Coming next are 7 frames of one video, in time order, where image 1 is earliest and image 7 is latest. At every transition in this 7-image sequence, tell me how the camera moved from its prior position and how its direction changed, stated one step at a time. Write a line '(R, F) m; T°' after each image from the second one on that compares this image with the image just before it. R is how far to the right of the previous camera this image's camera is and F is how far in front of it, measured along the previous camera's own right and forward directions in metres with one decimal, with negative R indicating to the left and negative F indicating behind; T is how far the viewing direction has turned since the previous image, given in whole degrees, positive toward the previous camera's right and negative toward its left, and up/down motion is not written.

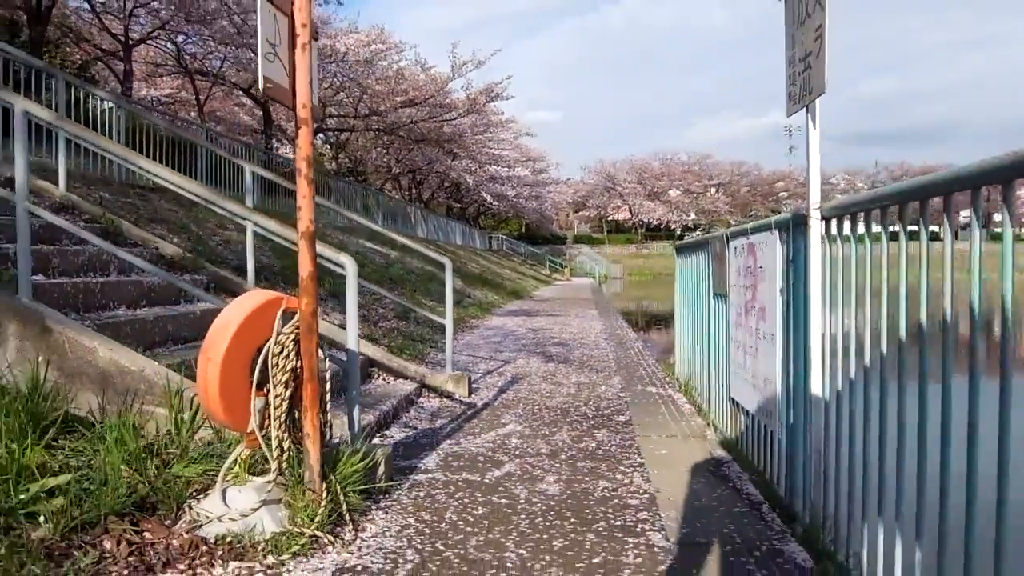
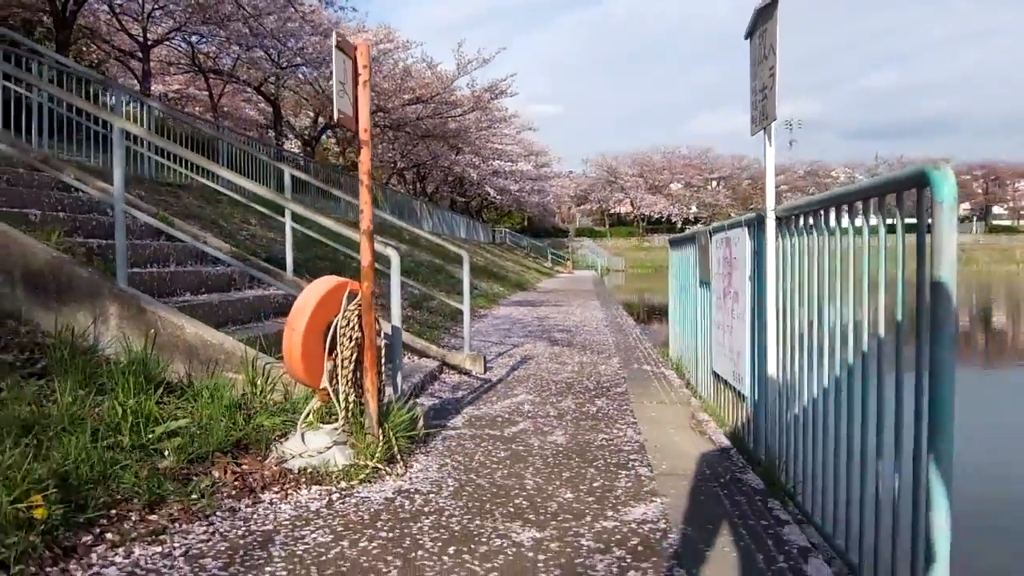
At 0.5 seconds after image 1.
(-0.1, -0.7) m; 0°
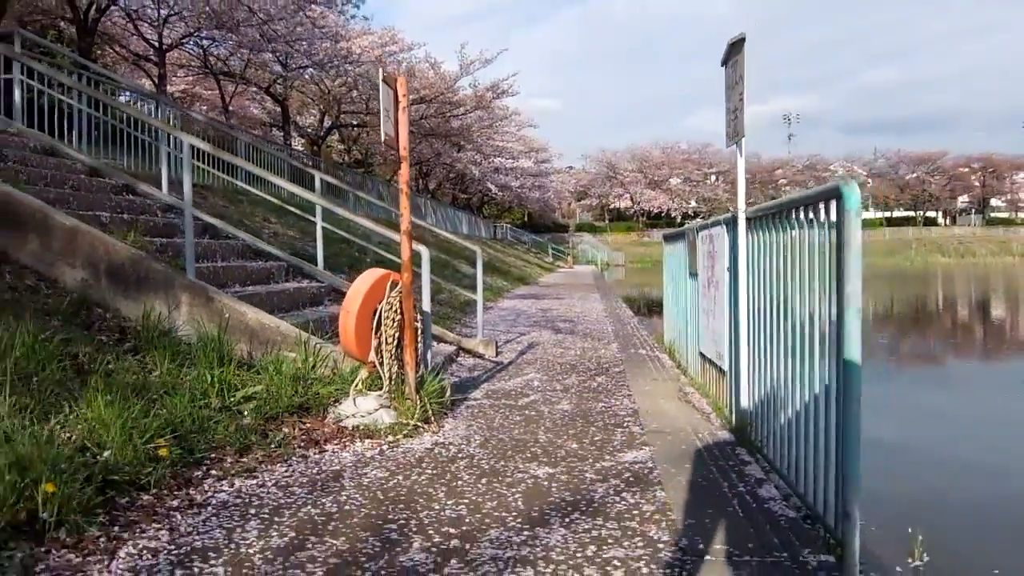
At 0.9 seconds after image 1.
(-0.1, -0.7) m; 0°
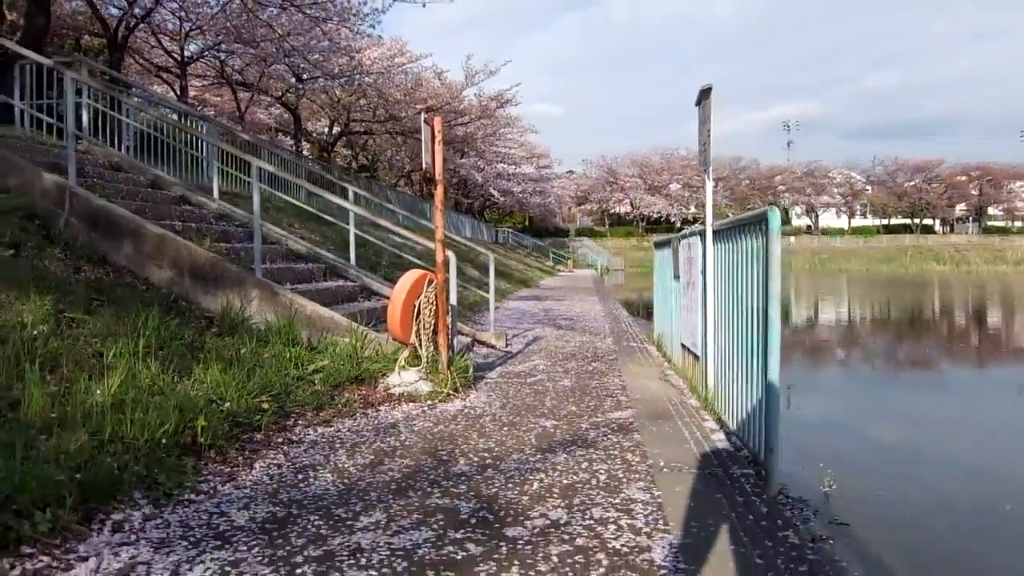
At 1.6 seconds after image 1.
(-0.1, -1.1) m; 0°
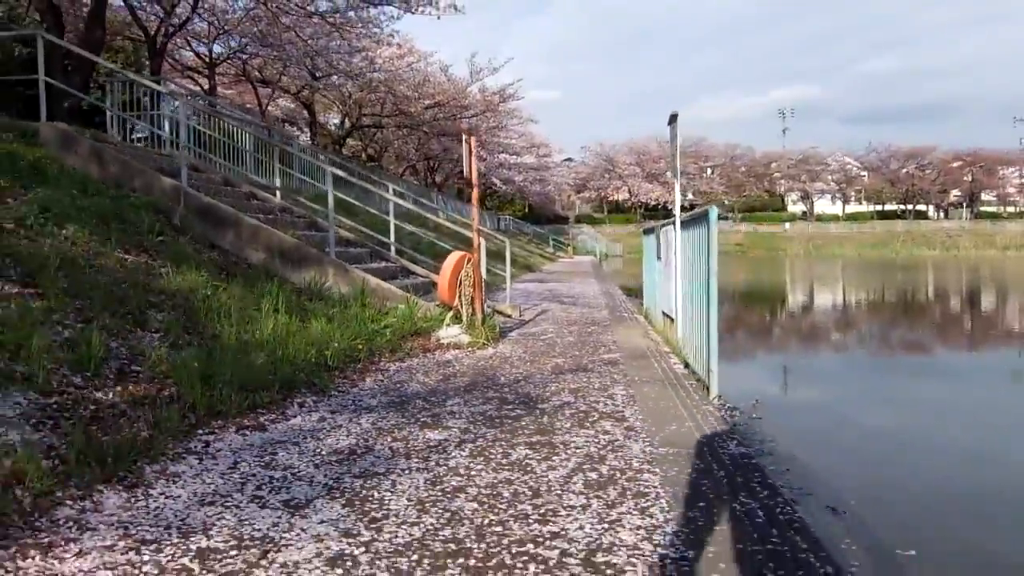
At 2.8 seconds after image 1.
(-0.2, -1.9) m; 0°
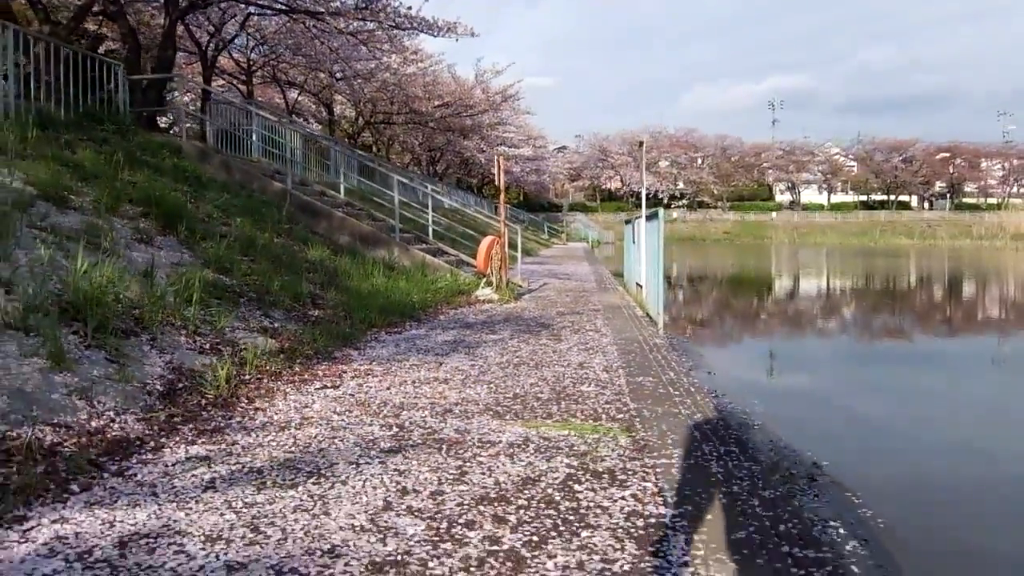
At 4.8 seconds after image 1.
(-0.3, -3.3) m; 0°
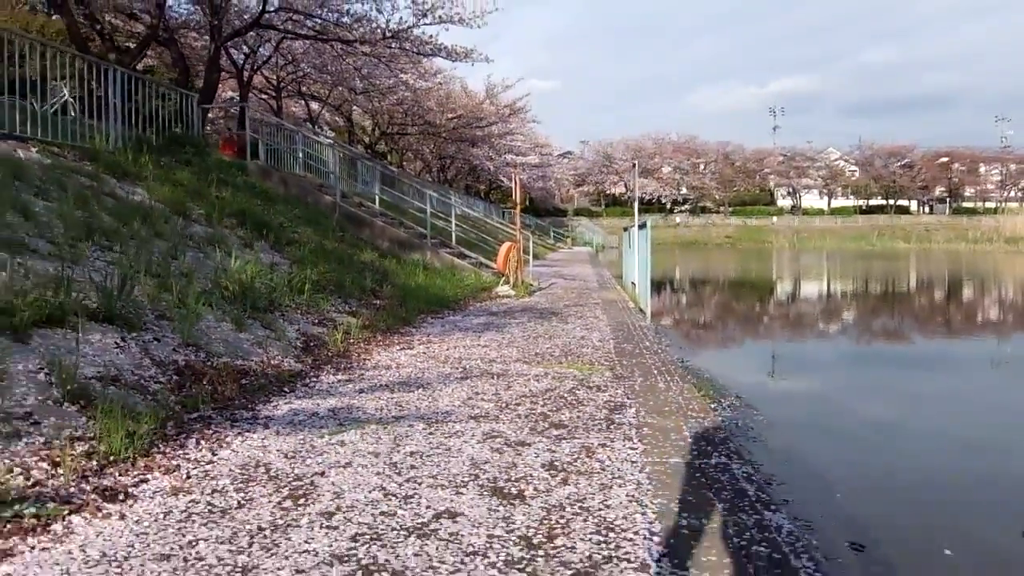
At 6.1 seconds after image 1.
(-0.1, -2.1) m; 0°
